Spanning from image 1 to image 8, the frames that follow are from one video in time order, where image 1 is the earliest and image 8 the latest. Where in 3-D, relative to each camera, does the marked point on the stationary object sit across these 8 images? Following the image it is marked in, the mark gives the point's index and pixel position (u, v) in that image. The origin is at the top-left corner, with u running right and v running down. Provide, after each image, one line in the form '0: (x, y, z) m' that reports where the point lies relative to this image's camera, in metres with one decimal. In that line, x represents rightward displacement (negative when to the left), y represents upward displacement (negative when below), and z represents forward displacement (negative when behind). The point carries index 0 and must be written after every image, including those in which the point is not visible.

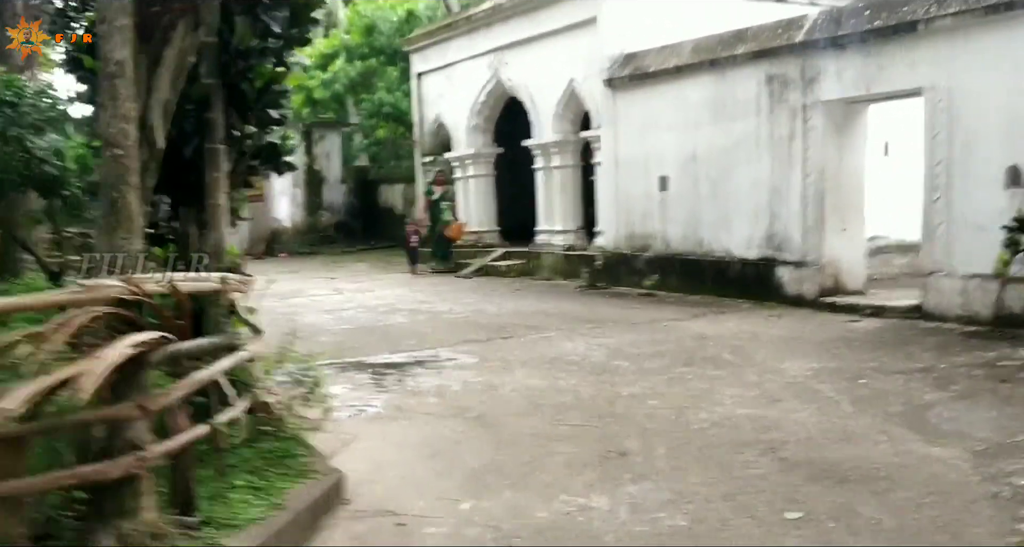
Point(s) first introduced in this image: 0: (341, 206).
0: (-2.8, +1.1, +16.2) m
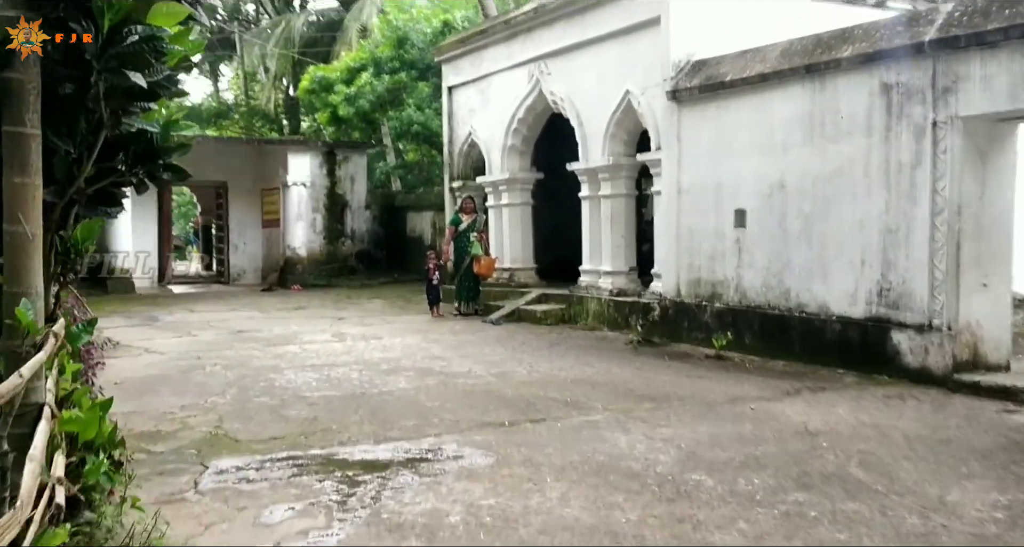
0: (-2.2, +0.6, +14.7) m
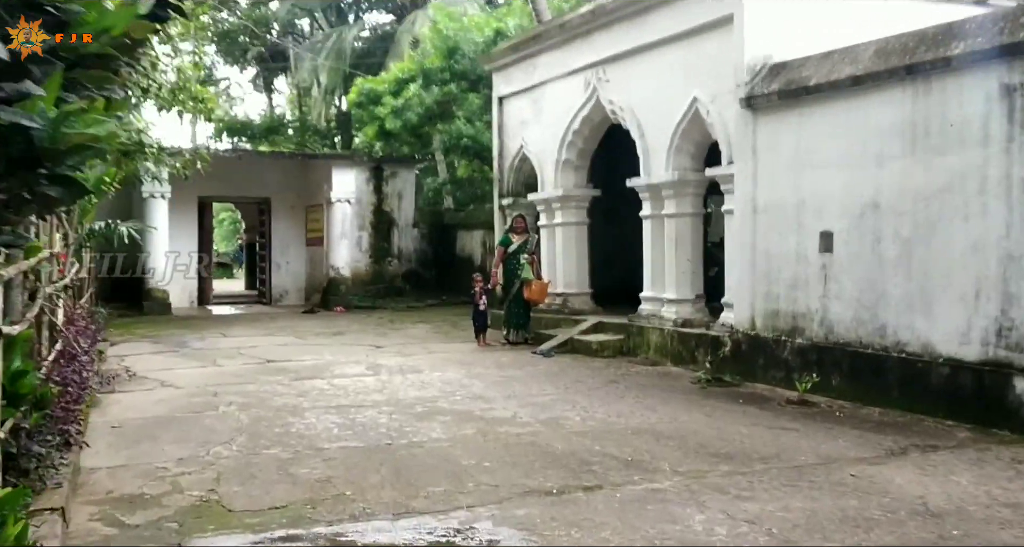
0: (-1.4, +0.3, +14.1) m
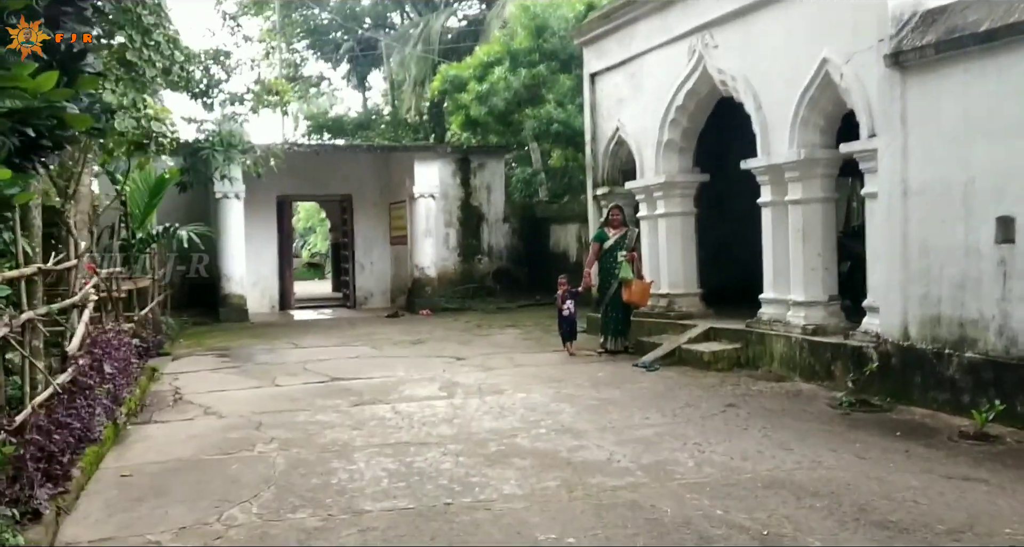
0: (-0.1, +0.3, +13.1) m
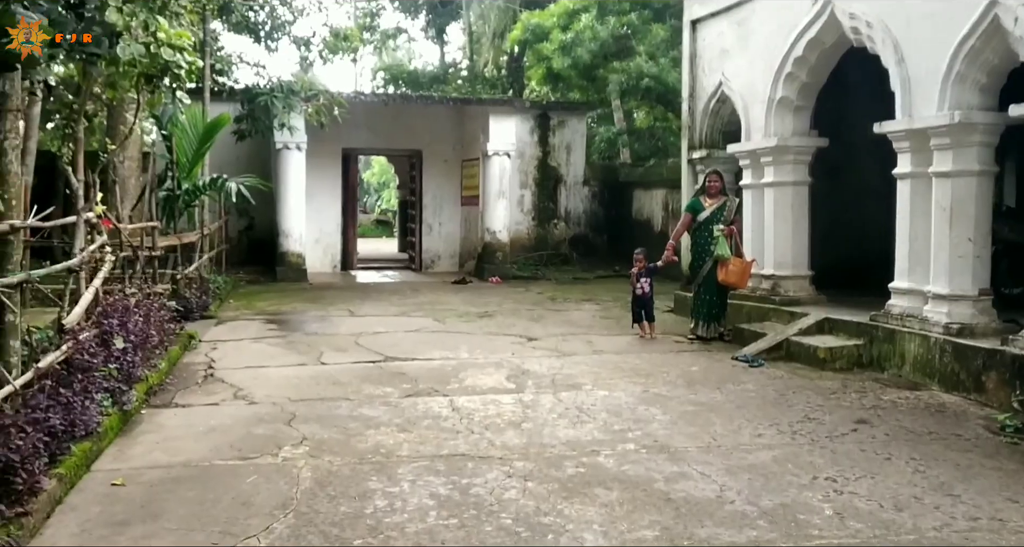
0: (+0.9, +0.7, +12.1) m
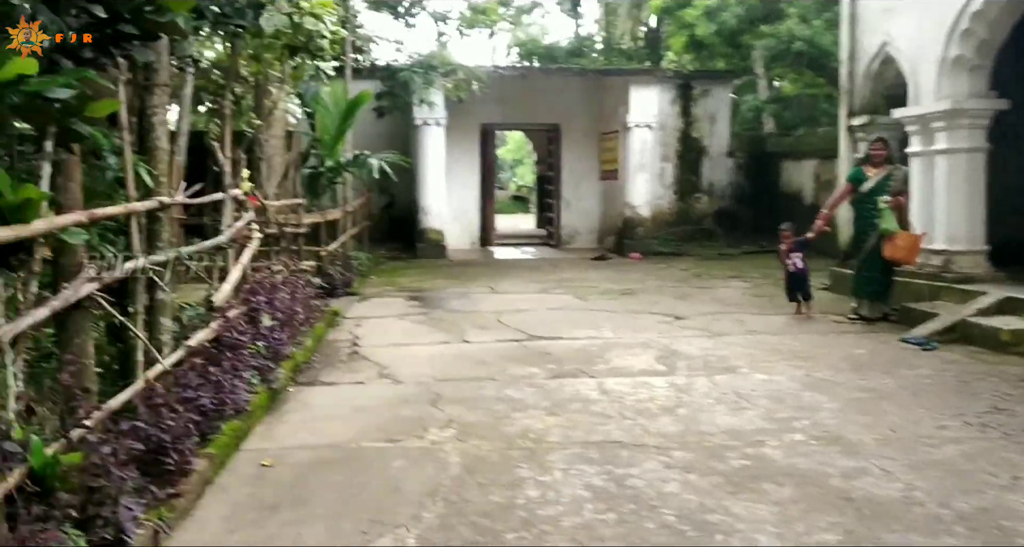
0: (+2.6, +1.0, +11.6) m
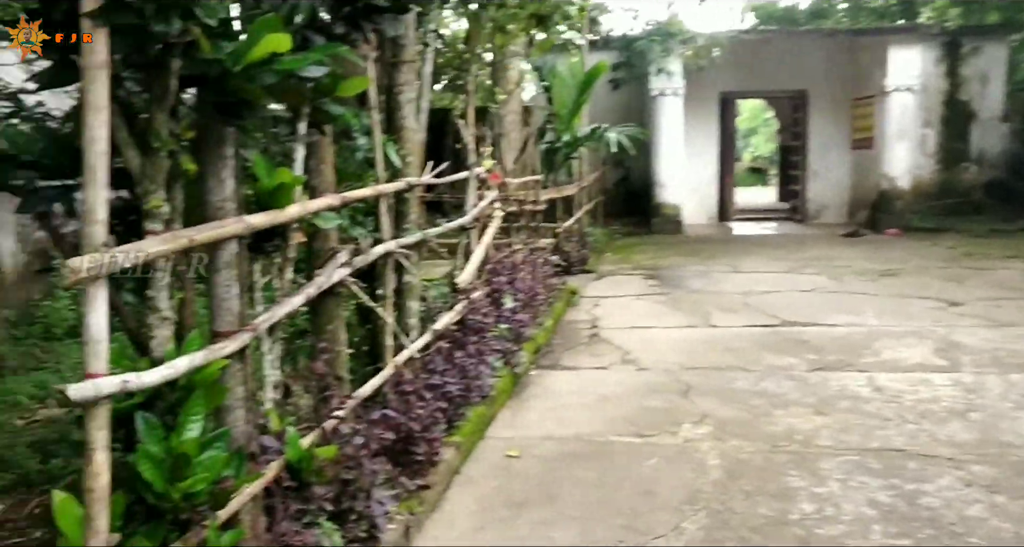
0: (+5.2, +1.3, +10.5) m
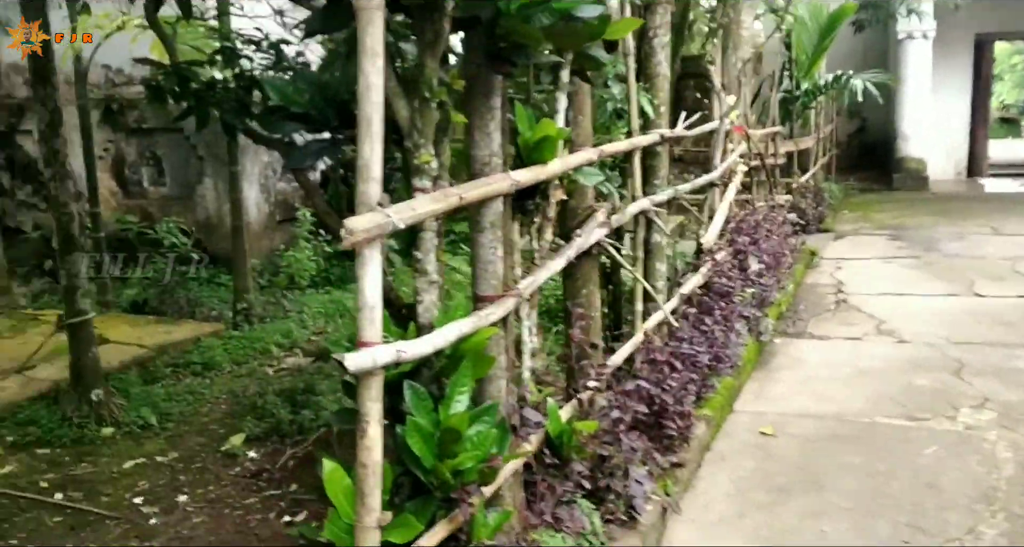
0: (+7.4, +1.6, +8.9) m
